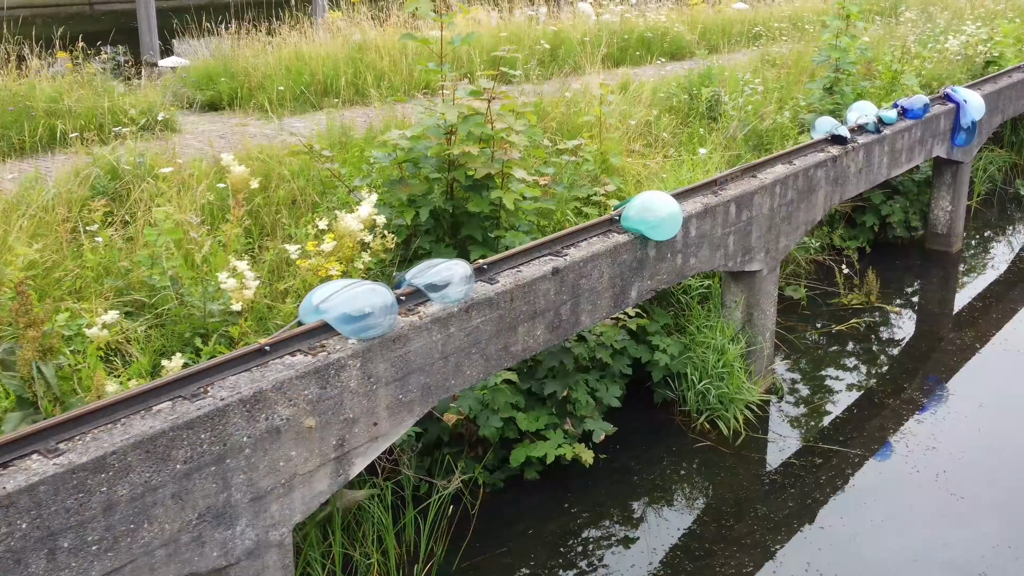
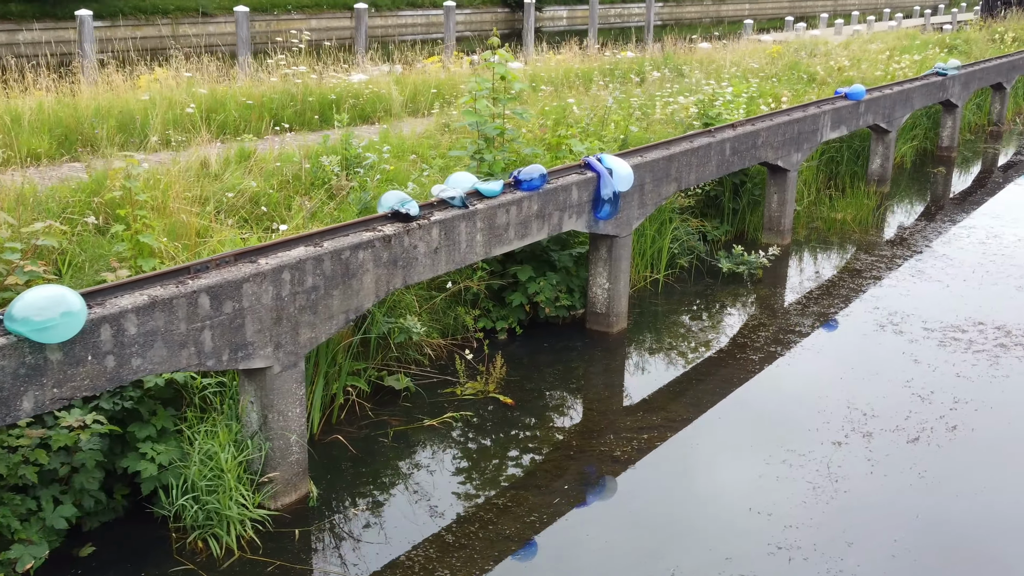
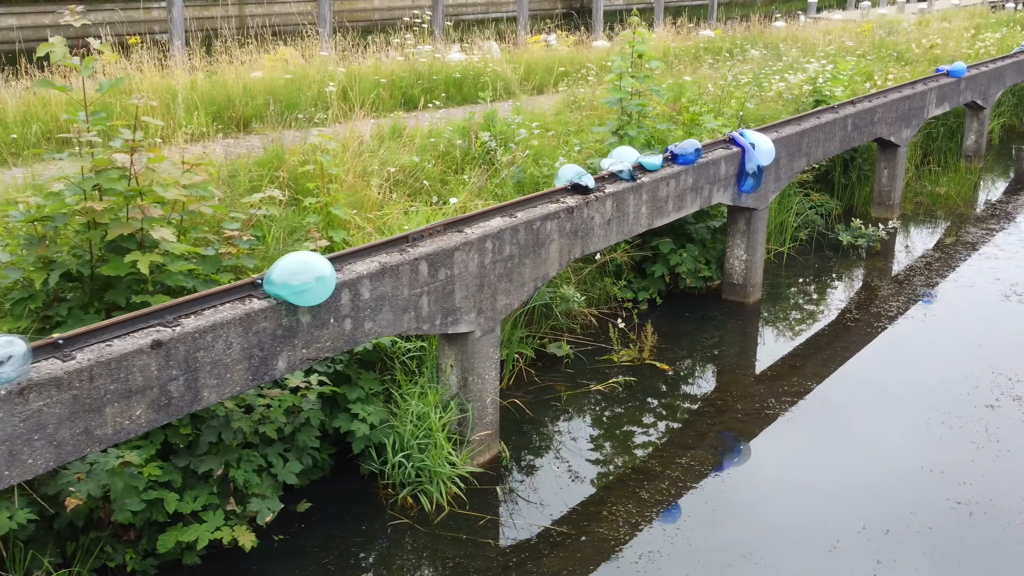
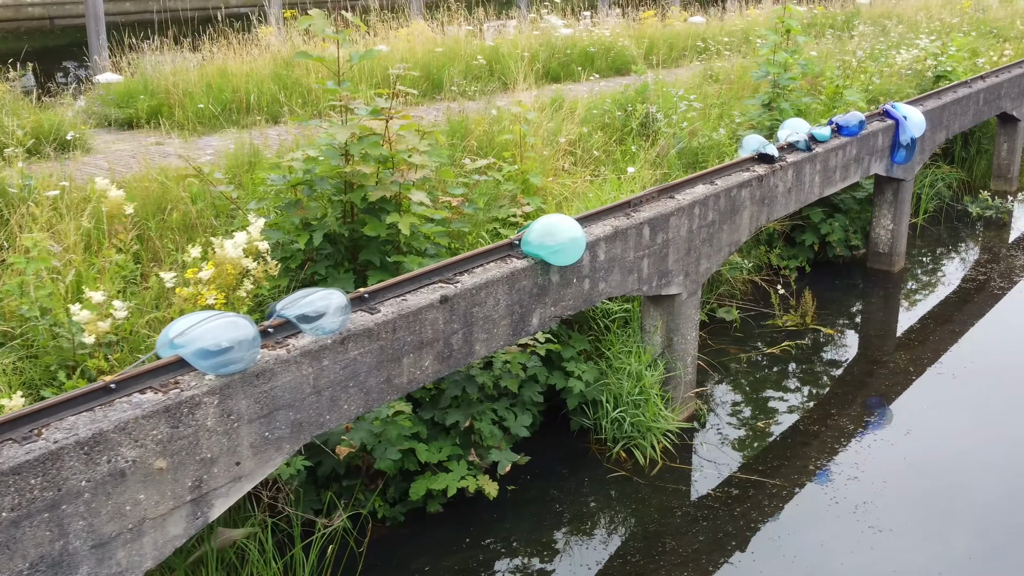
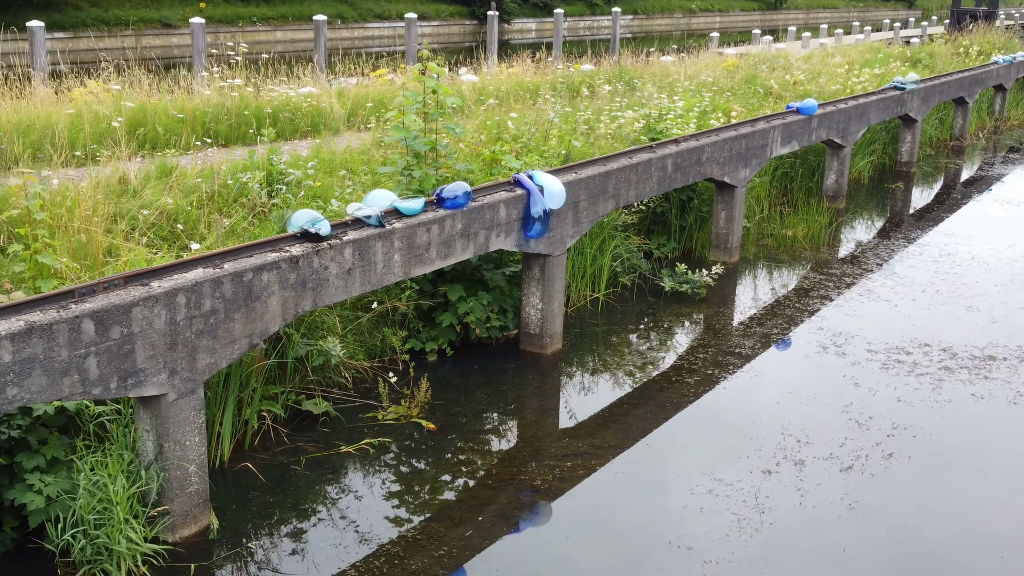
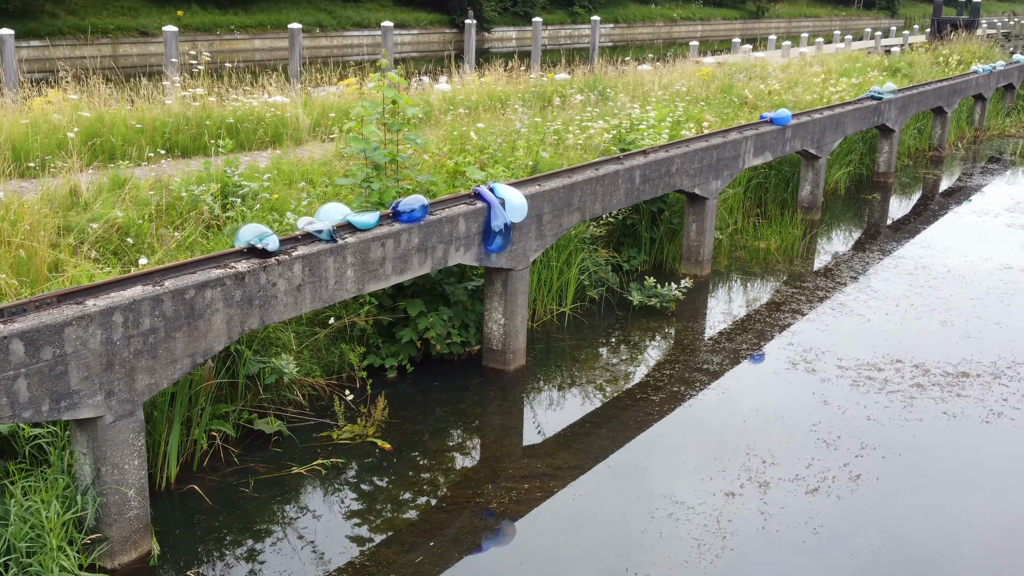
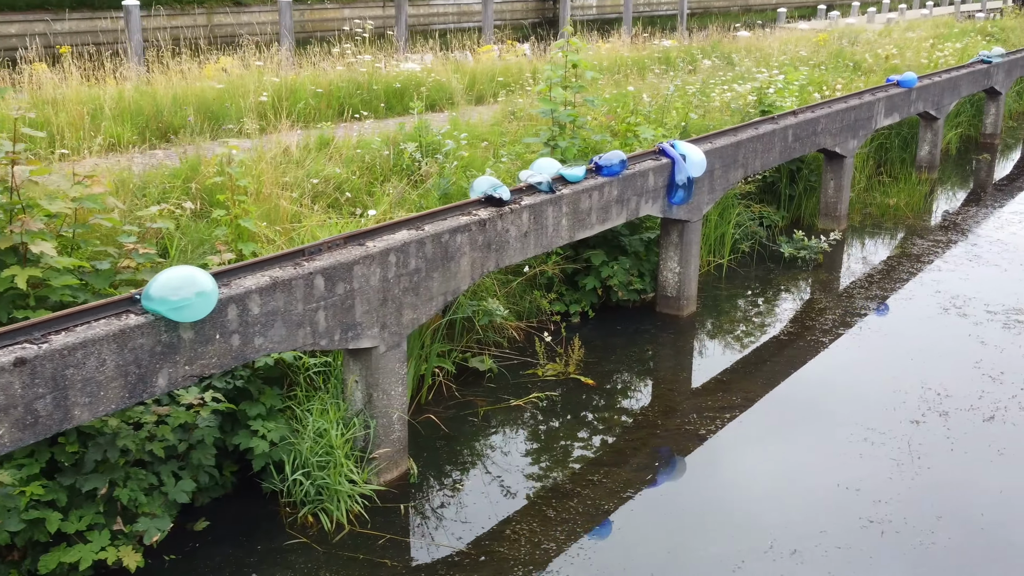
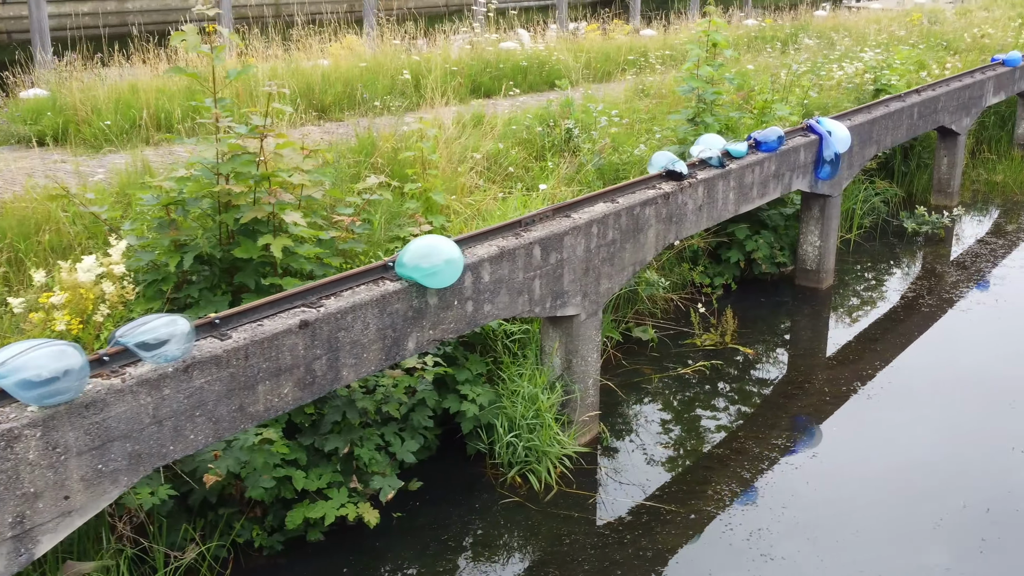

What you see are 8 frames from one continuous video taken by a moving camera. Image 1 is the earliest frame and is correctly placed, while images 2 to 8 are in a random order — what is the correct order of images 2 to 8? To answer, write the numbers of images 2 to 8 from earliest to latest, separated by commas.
4, 8, 3, 7, 2, 5, 6
